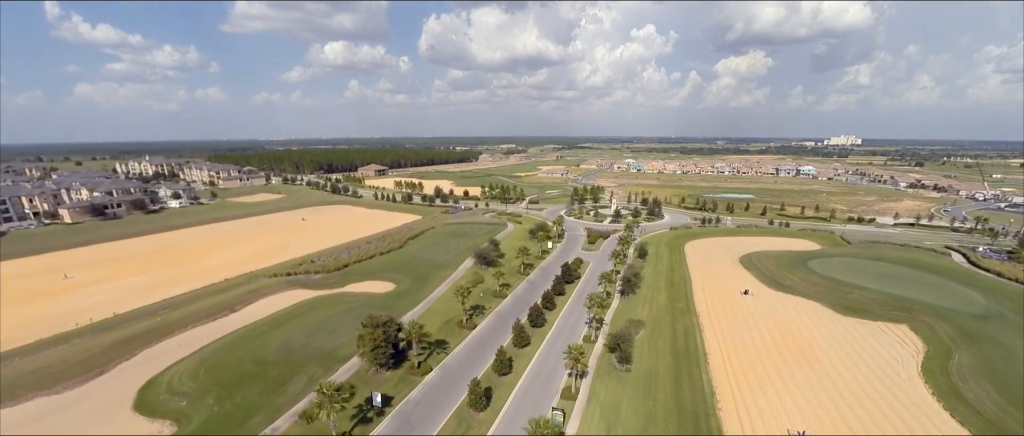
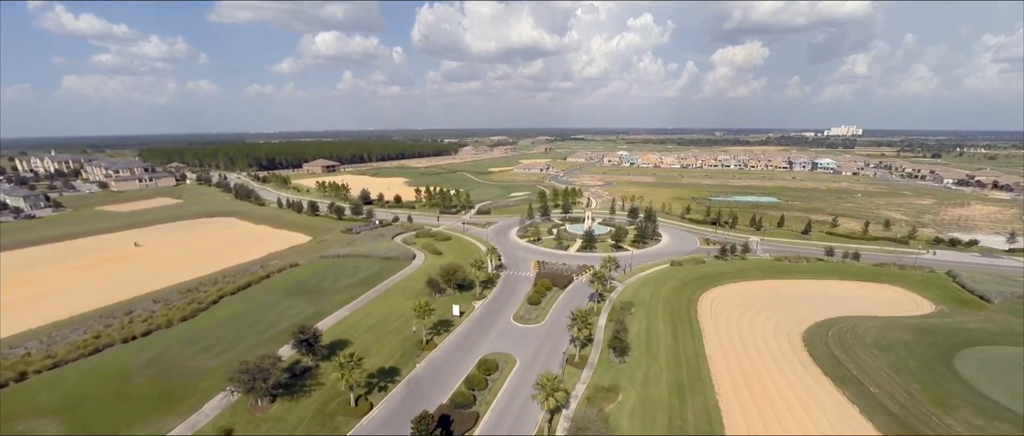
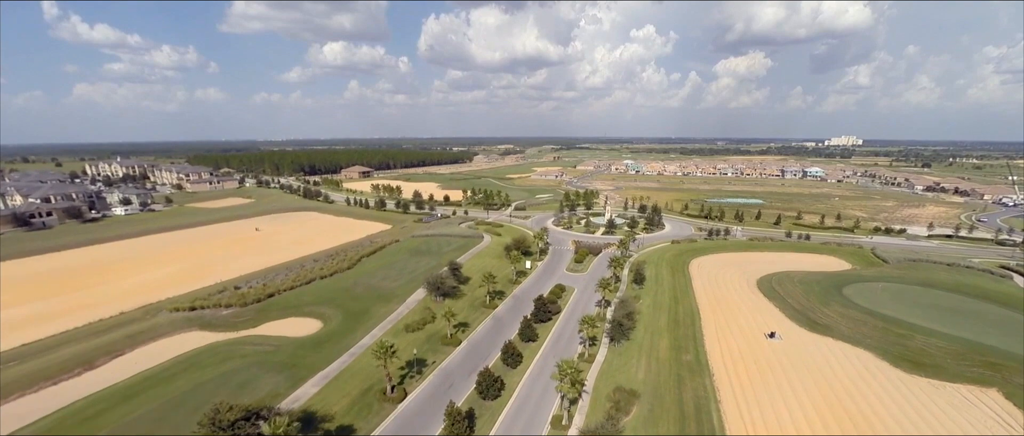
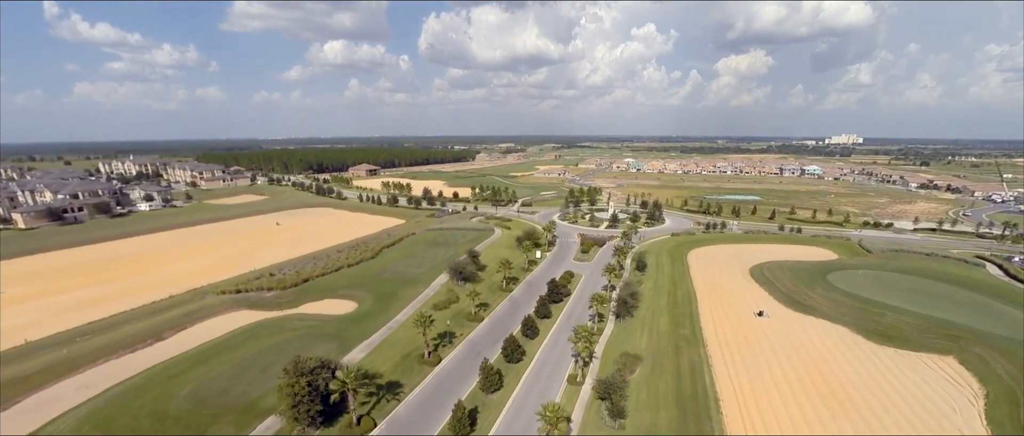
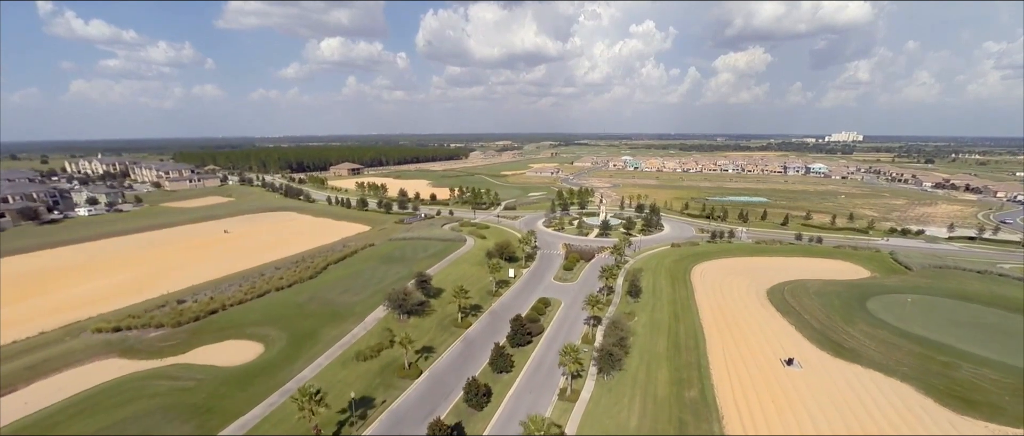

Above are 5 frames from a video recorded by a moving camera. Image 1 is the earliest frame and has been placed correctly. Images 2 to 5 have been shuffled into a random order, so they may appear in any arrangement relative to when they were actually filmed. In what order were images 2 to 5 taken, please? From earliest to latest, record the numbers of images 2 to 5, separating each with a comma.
4, 3, 5, 2
